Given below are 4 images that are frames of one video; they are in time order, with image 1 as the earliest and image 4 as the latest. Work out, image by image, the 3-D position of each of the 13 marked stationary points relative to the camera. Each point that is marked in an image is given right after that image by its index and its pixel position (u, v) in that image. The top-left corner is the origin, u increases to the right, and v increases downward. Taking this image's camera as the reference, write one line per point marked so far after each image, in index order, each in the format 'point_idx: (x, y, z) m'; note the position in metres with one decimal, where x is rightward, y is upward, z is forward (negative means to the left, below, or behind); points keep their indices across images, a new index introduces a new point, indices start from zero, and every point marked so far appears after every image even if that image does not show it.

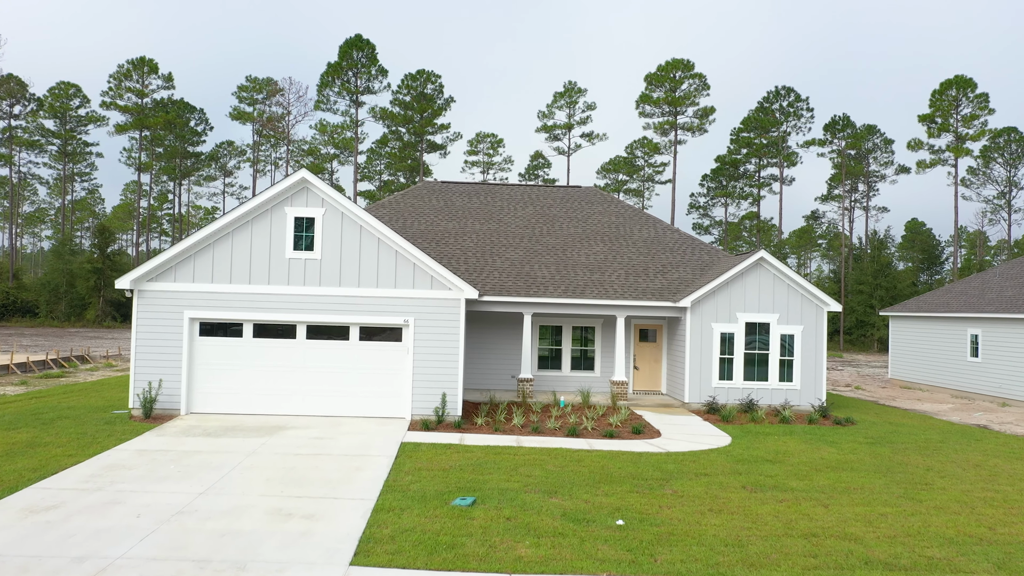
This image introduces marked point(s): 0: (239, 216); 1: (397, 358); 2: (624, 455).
0: (-4.3, +1.1, +13.2) m
1: (-1.8, -1.2, +13.5) m
2: (+1.5, -2.3, +11.4) m
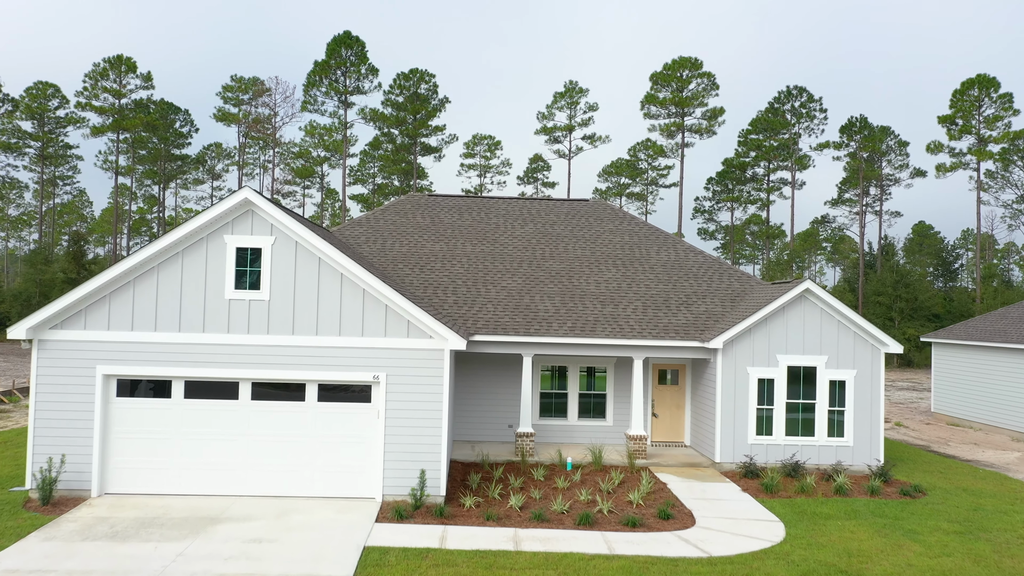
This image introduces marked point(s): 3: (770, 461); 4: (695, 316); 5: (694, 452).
0: (-4.3, +0.5, +10.5) m
1: (-1.9, -1.8, +10.8) m
2: (+1.5, -2.9, +8.7) m
3: (+4.2, -2.8, +13.8) m
4: (+3.2, -0.5, +14.6) m
5: (+3.2, -2.9, +14.7) m
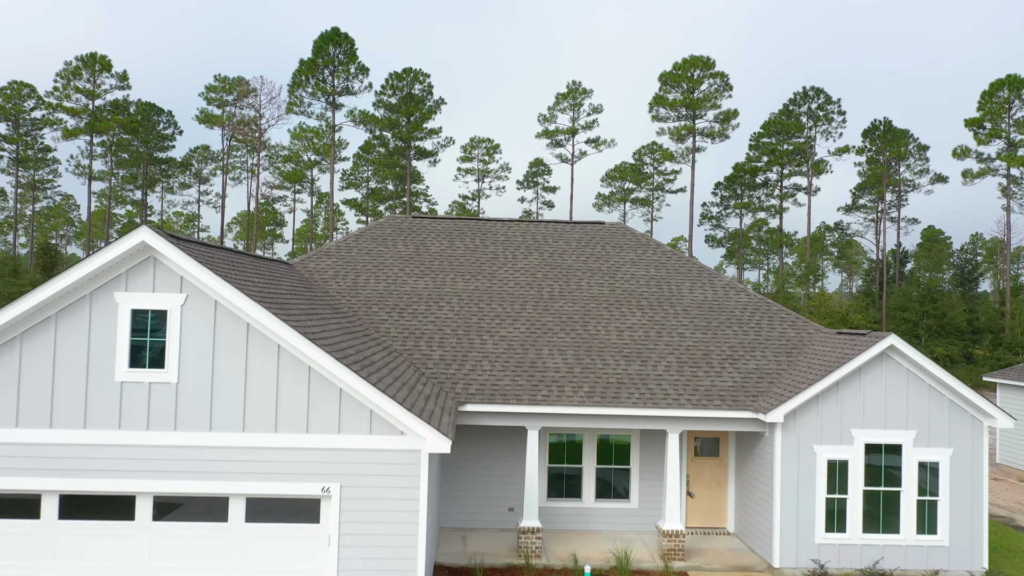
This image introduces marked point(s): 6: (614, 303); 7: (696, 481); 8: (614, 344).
0: (-4.3, -0.2, +7.5) m
1: (-1.8, -2.5, +7.8) m
2: (+1.5, -3.6, +5.7) m
3: (+4.2, -3.6, +10.8) m
4: (+3.2, -1.2, +11.6) m
5: (+3.2, -3.6, +11.7) m
6: (+1.6, -0.2, +13.1) m
7: (+2.7, -2.8, +12.4) m
8: (+1.5, -0.8, +12.1) m
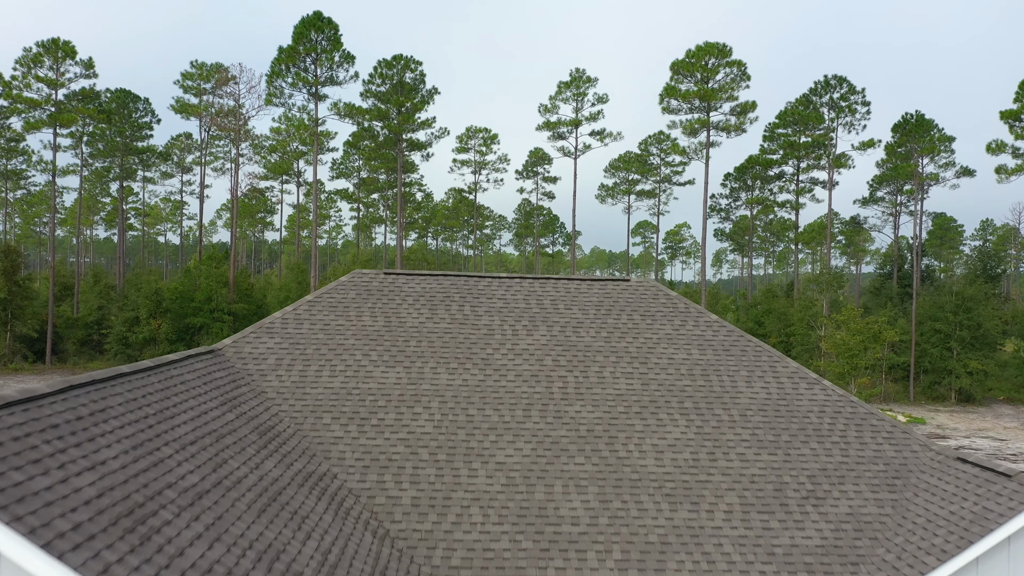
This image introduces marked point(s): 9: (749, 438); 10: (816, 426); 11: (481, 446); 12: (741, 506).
0: (-4.3, -1.4, +4.2) m
1: (-1.8, -3.7, +4.6) m
2: (+1.5, -4.9, +2.5) m
3: (+4.2, -4.7, +7.6) m
4: (+3.2, -2.4, +8.3) m
5: (+3.2, -4.7, +8.5) m
6: (+1.6, -1.4, +9.8) m
7: (+2.7, -4.0, +9.2) m
8: (+1.5, -2.0, +8.8) m
9: (+2.7, -1.7, +9.4) m
10: (+3.5, -1.5, +9.7) m
11: (-0.3, -1.7, +9.1) m
12: (+2.3, -2.2, +8.5) m
